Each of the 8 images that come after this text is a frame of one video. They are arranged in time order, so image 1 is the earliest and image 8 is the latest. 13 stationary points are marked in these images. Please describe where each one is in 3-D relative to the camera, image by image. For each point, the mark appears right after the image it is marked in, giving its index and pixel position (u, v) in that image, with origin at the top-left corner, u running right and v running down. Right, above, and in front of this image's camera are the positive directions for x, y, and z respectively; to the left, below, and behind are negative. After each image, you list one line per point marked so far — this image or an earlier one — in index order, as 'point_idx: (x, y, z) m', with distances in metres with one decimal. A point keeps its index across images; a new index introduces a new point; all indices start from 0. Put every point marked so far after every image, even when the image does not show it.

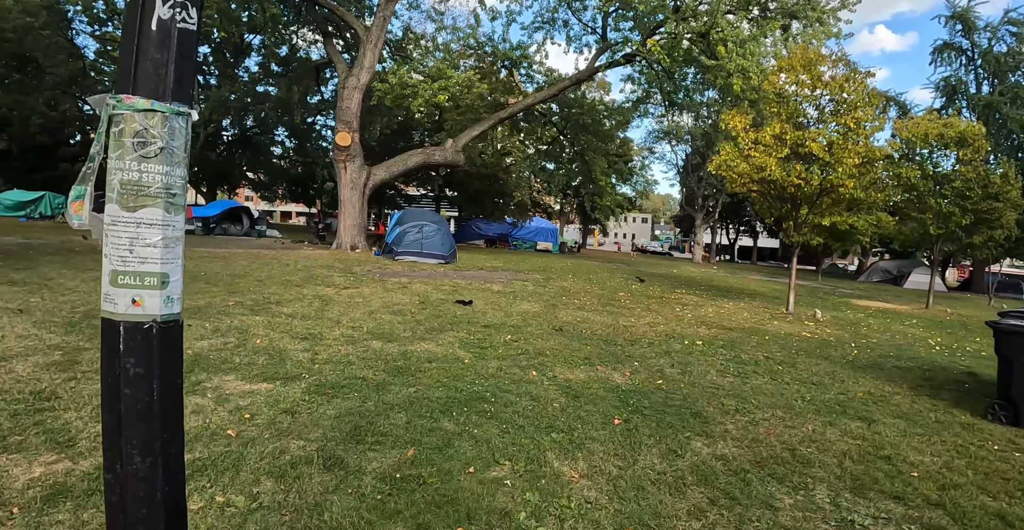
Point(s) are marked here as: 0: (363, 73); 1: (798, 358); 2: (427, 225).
0: (-4.3, +5.6, +17.7) m
1: (+4.1, -1.4, +8.5) m
2: (-2.3, +1.1, +16.7) m
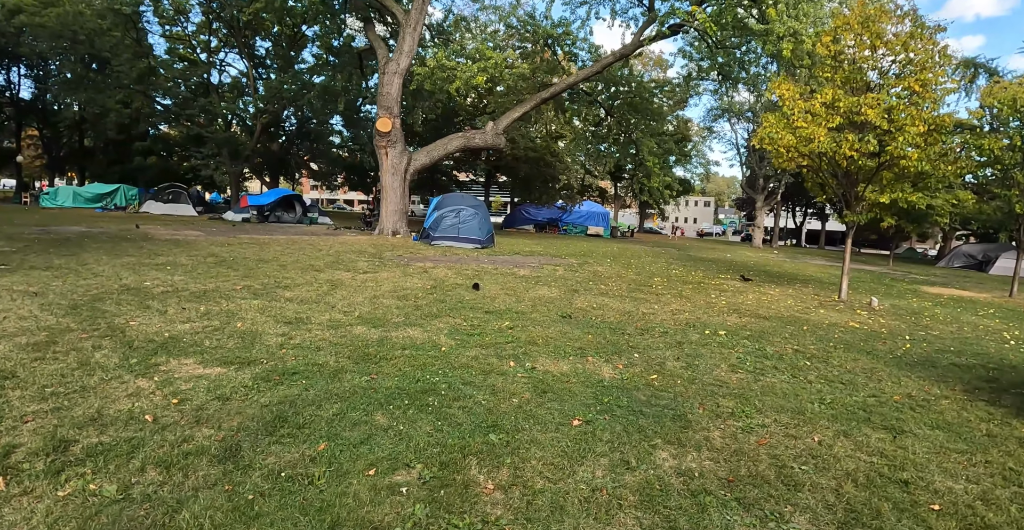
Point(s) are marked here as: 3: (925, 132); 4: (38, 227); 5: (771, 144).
0: (-3.1, +6.0, +17.4) m
1: (+3.9, -1.1, +7.2) m
2: (-1.3, +1.5, +16.2) m
3: (+6.8, +2.2, +9.9) m
4: (-13.0, +1.1, +16.1) m
5: (+4.7, +2.2, +11.0) m
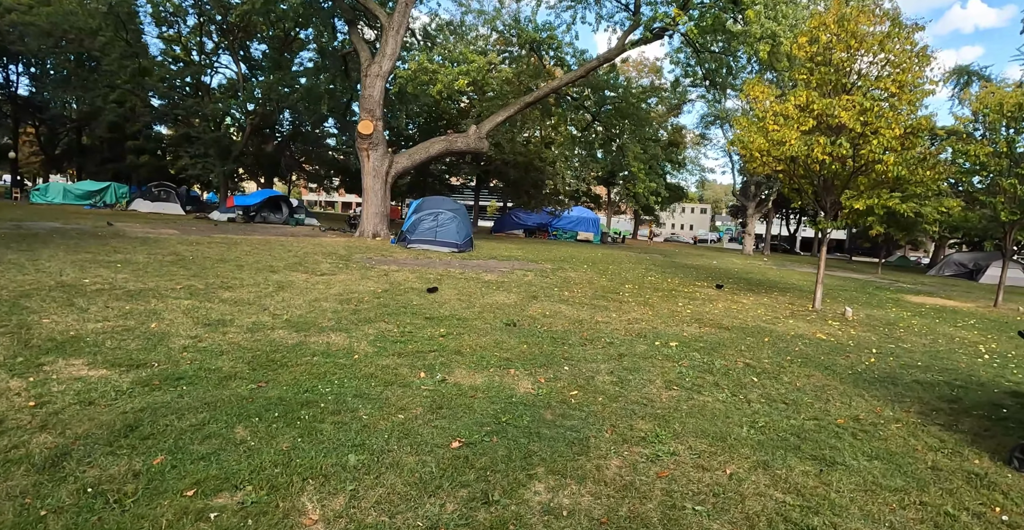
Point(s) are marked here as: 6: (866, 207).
0: (-3.6, +5.9, +17.0) m
1: (+3.0, -1.2, +6.5) m
2: (-1.9, +1.4, +15.7) m
3: (+6.0, +2.0, +9.2) m
4: (-13.6, +1.2, +15.9) m
5: (+4.0, +2.1, +10.3) m
6: (+5.7, +1.0, +9.7) m
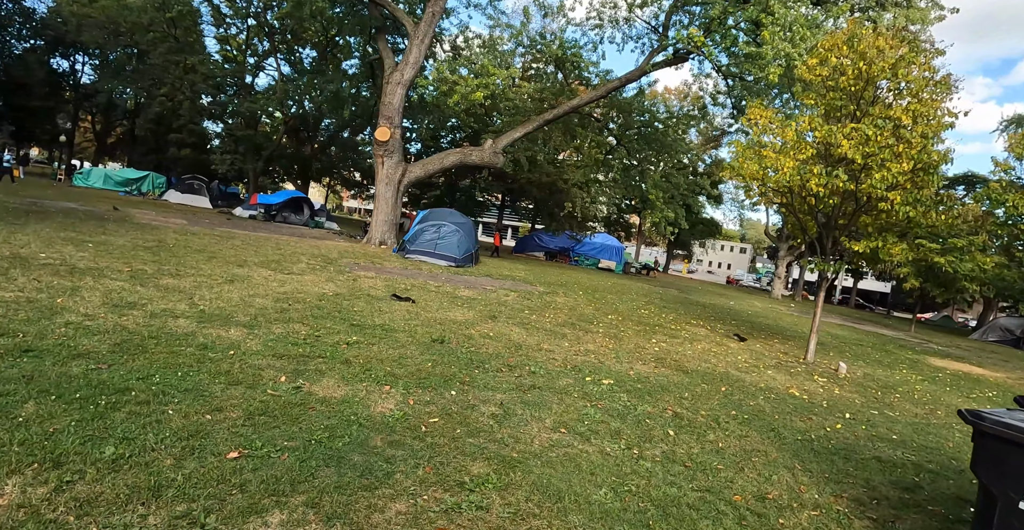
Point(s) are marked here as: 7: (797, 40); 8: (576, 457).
0: (-3.0, +5.6, +16.8) m
1: (+1.8, -1.5, +5.4) m
2: (-1.9, +1.1, +15.2) m
3: (+5.4, +1.3, +7.9) m
4: (-13.5, +1.9, +16.6) m
5: (+3.5, +1.5, +9.3) m
6: (+5.0, +0.2, +8.4) m
7: (+5.6, +4.4, +11.5) m
8: (+0.5, -1.5, +4.4) m
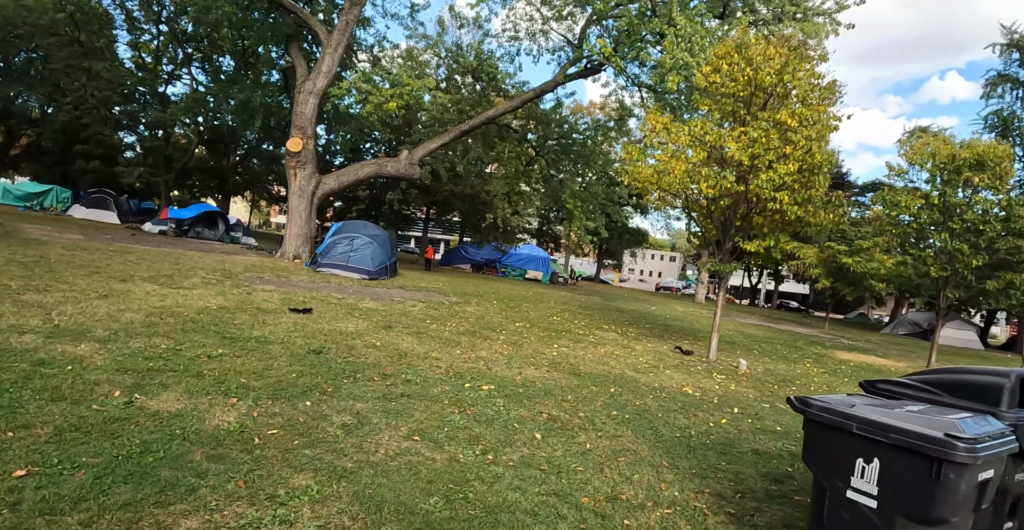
0: (-5.3, +5.2, +16.3) m
1: (+0.6, -1.4, +5.2) m
2: (-3.9, +0.7, +14.7) m
3: (+3.9, +1.3, +8.1) m
4: (-15.6, +1.3, +15.1) m
5: (+1.9, +1.4, +9.2) m
6: (+3.5, +0.2, +8.5) m
7: (+3.7, +4.3, +11.8) m
8: (-0.6, -1.4, +4.1) m
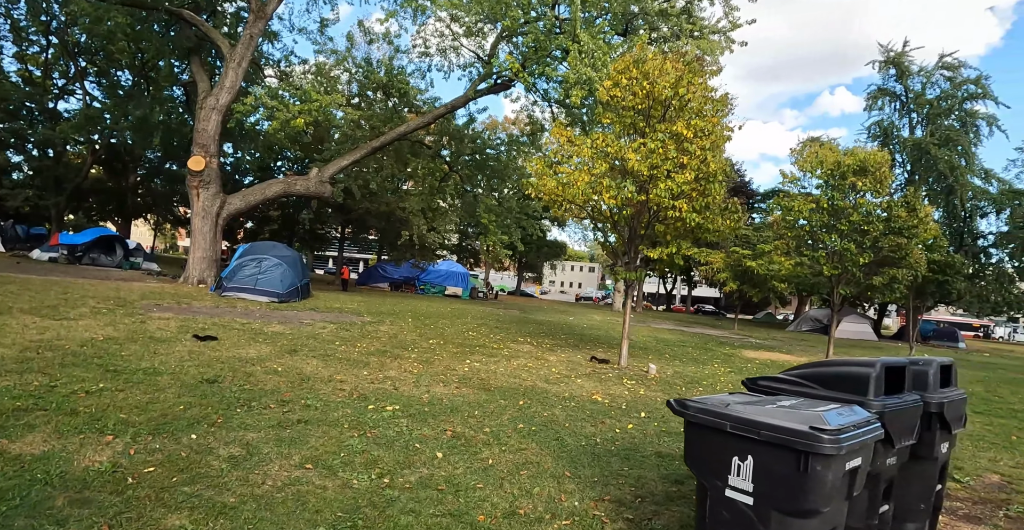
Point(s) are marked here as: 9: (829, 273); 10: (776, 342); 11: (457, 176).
0: (-7.6, +4.6, +15.6) m
1: (-0.2, -1.6, +5.1) m
2: (-5.9, +0.2, +14.0) m
3: (+2.6, +1.2, +8.4) m
4: (-17.6, +0.3, +13.1) m
5: (+0.5, +1.2, +9.4) m
6: (+2.2, +0.1, +8.8) m
7: (+1.9, +4.1, +12.2) m
8: (-1.3, -1.5, +3.9) m
9: (+6.8, -0.1, +12.8) m
10: (+6.6, -2.0, +14.6) m
11: (-1.6, +2.8, +18.5) m
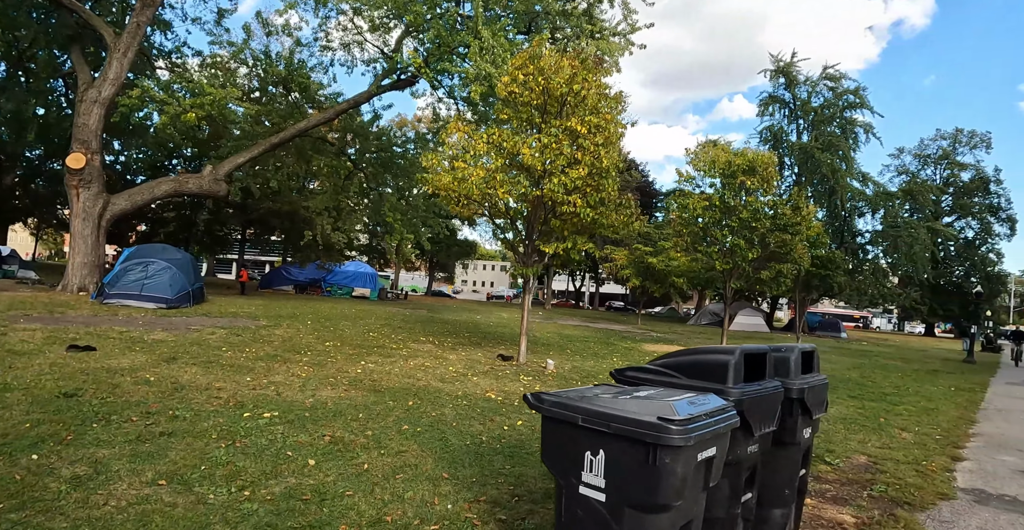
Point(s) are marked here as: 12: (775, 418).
0: (-10.0, +4.5, +14.5) m
1: (-1.2, -1.5, +5.0) m
2: (-8.0, +0.1, +13.1) m
3: (+1.1, +1.3, +8.6) m
4: (-19.5, +0.1, +10.8) m
5: (-1.1, +1.2, +9.3) m
6: (+0.7, +0.2, +8.9) m
7: (-0.1, +4.2, +12.2) m
8: (-2.2, -1.5, +3.6) m
9: (+4.8, 0.0, +13.4) m
10: (+4.4, -1.9, +15.2) m
11: (-4.3, +2.8, +18.1) m
12: (+1.9, -1.1, +4.3) m
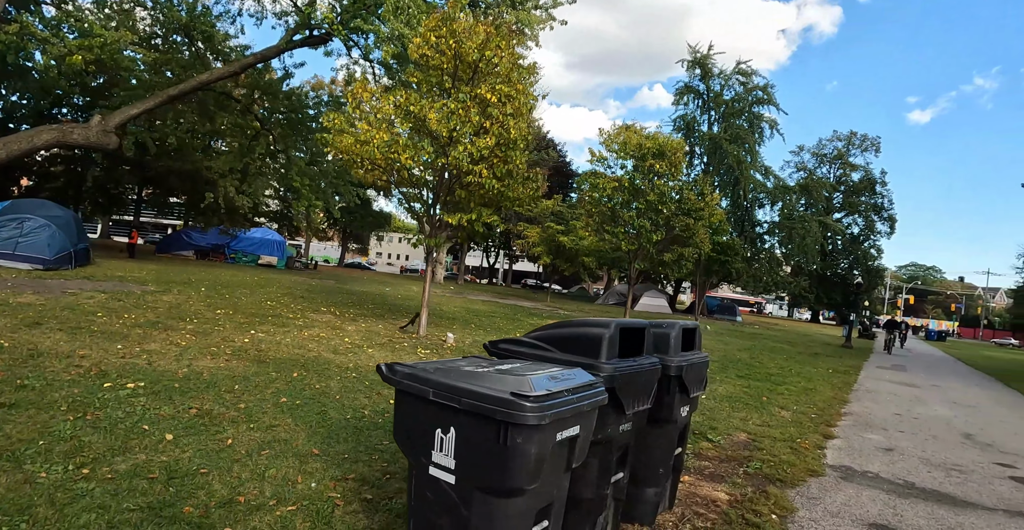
0: (-11.7, +5.5, +12.9) m
1: (-2.2, -1.3, +4.8) m
2: (-9.8, +1.0, +12.0) m
3: (-0.2, +1.6, +8.5) m
4: (-20.9, +1.3, +8.4) m
5: (-2.5, +1.7, +8.9) m
6: (-0.7, +0.5, +8.8) m
7: (-1.7, +4.7, +11.8) m
8: (-3.0, -1.3, +3.3) m
9: (+2.9, +0.4, +13.8) m
10: (+2.2, -1.4, +15.6) m
11: (-6.5, +3.7, +17.3) m
12: (+1.0, -1.0, +4.4) m
